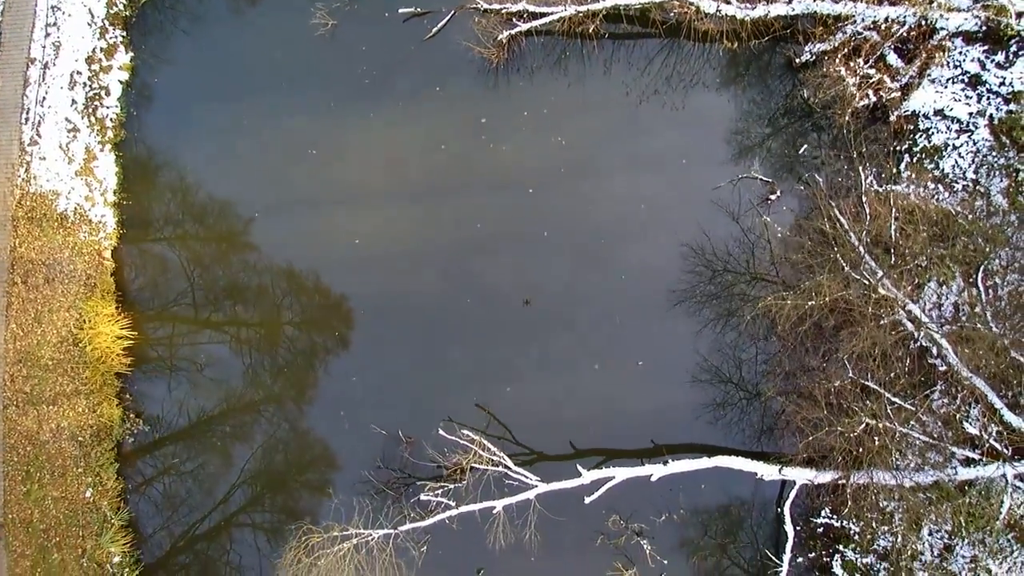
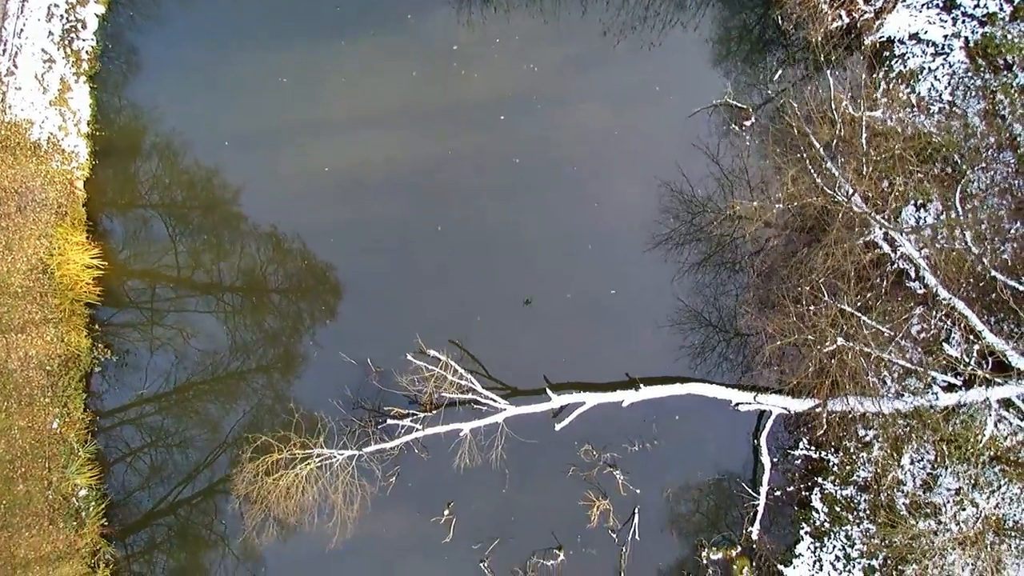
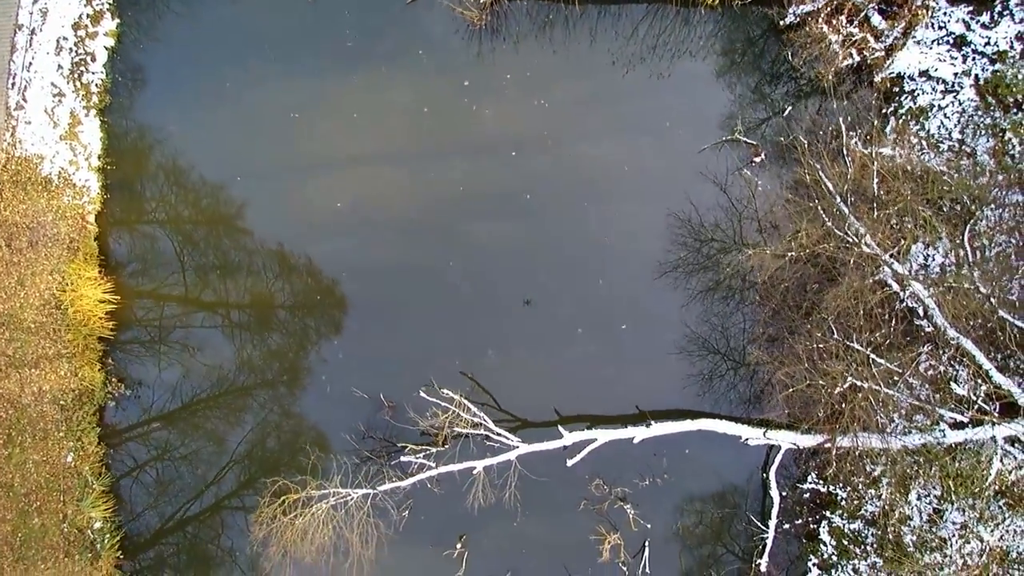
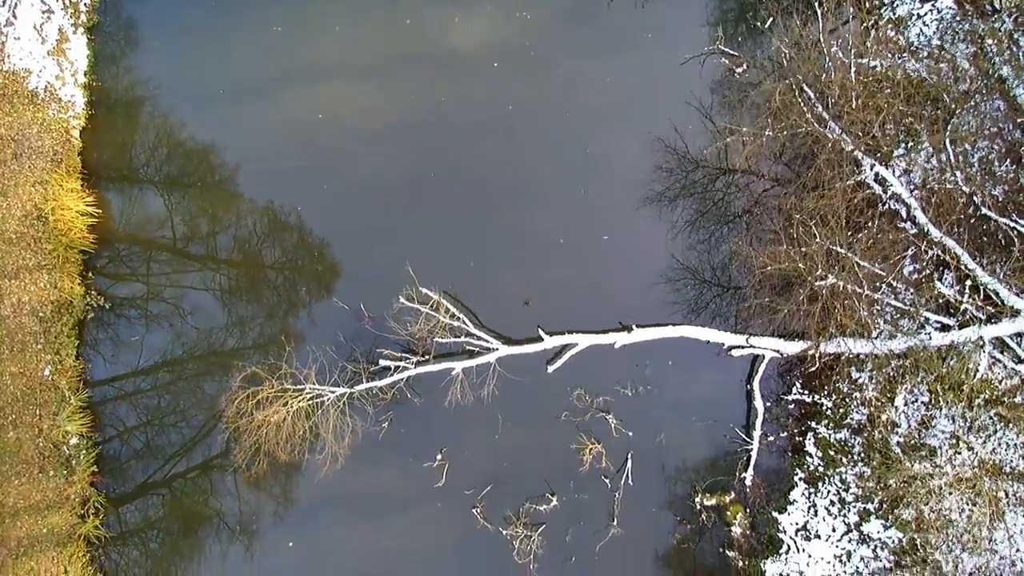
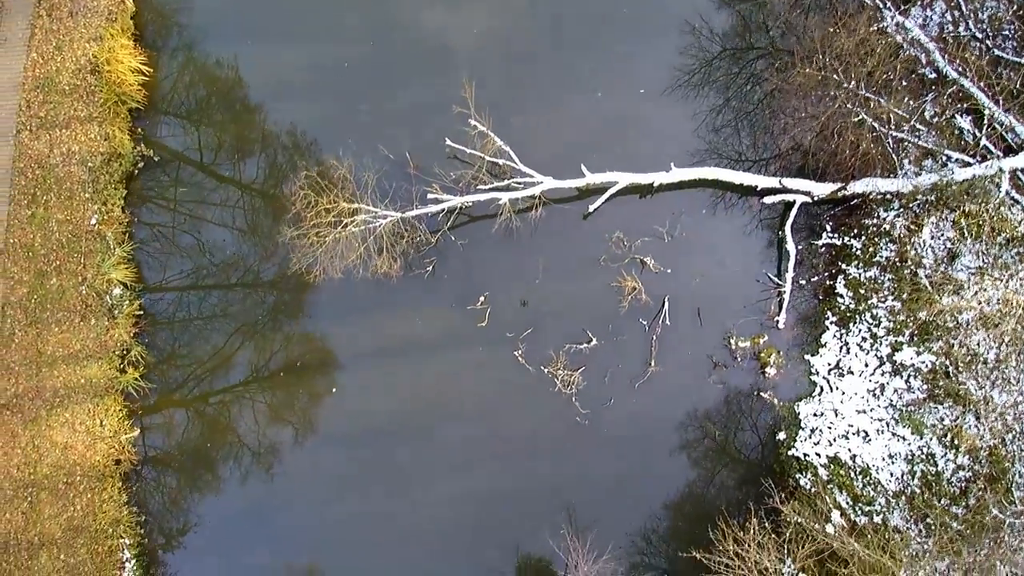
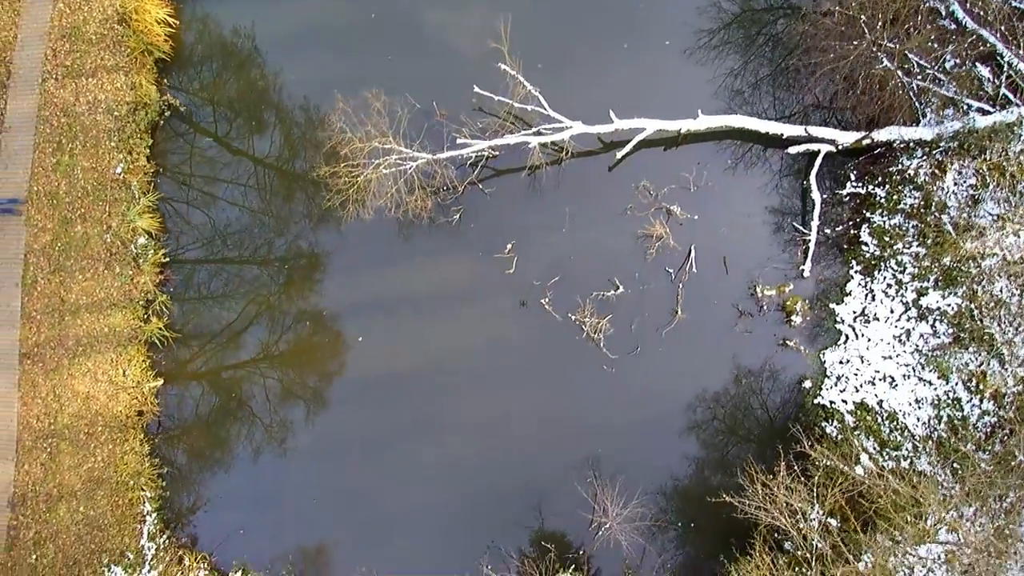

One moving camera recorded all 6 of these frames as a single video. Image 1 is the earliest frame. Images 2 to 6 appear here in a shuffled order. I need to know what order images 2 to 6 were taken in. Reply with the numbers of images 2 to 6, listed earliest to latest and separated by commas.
3, 2, 4, 5, 6
